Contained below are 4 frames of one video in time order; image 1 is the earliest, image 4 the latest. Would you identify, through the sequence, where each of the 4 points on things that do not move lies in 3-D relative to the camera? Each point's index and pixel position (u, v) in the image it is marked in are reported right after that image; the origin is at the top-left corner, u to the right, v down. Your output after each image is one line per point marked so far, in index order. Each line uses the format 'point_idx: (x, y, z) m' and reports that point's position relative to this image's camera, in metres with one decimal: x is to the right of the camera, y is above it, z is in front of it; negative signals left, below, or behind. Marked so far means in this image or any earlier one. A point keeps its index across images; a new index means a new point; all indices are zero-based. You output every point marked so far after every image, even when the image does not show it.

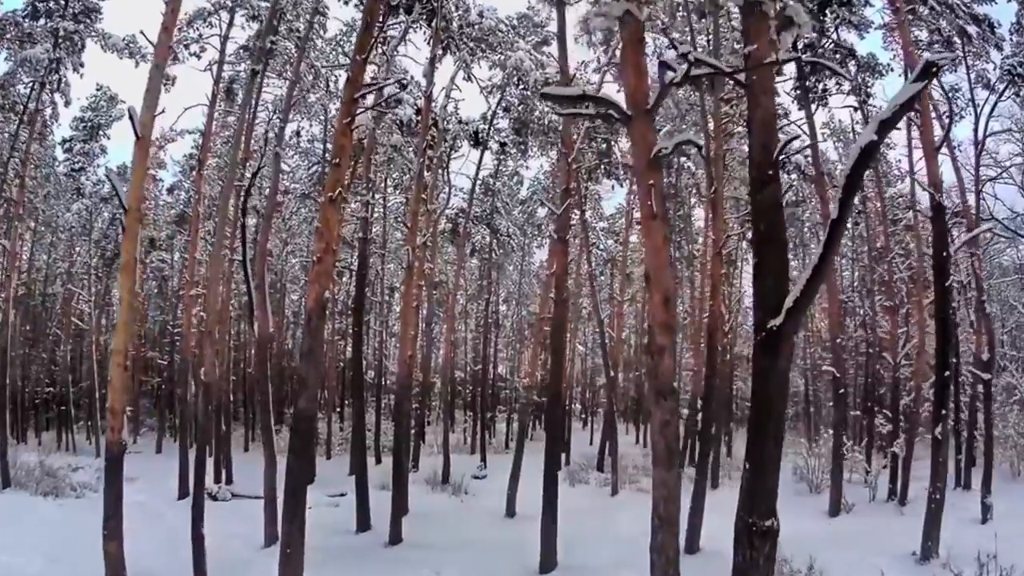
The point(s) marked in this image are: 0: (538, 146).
0: (+0.6, +3.5, +19.4) m
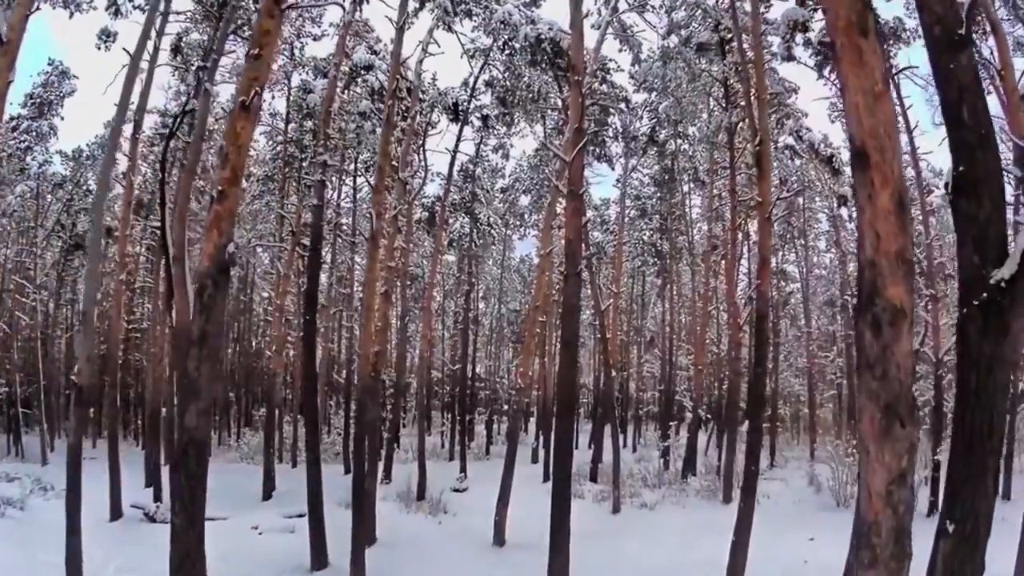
0: (+0.3, +3.7, +17.4) m
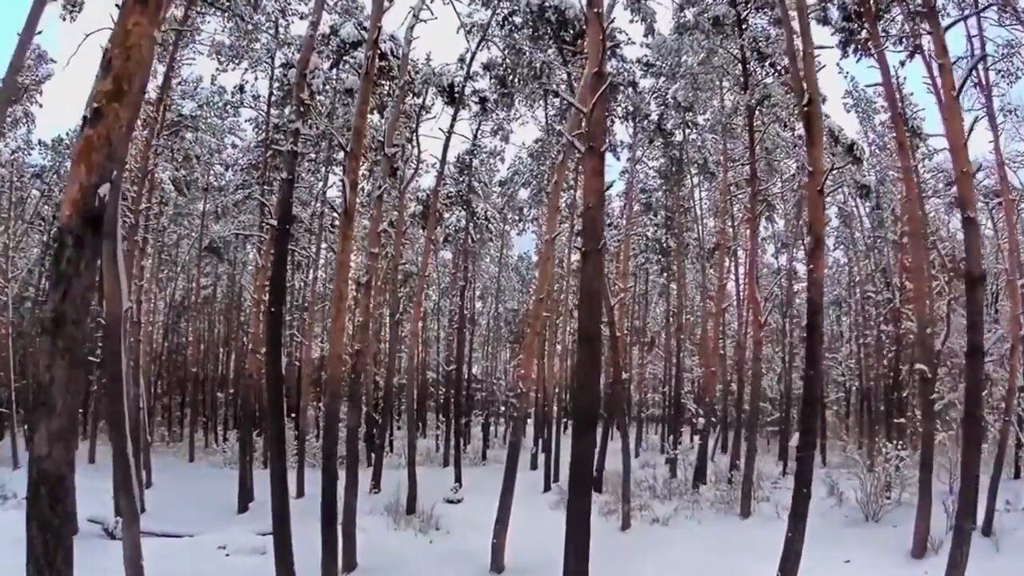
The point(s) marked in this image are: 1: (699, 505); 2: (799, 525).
0: (+0.3, +3.8, +16.2) m
1: (+3.4, -4.0, +14.2) m
2: (+2.3, -1.9, +6.1) m
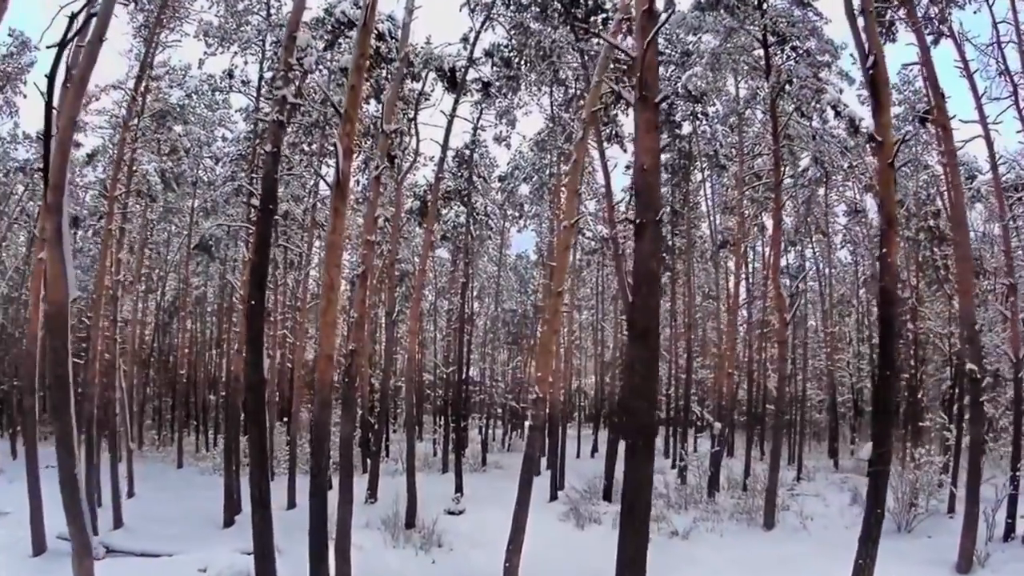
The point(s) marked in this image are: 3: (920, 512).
0: (+0.4, +3.9, +15.3) m
1: (+3.5, -3.9, +13.3) m
2: (+2.4, -1.8, +5.2) m
3: (+6.8, -3.7, +12.9) m
